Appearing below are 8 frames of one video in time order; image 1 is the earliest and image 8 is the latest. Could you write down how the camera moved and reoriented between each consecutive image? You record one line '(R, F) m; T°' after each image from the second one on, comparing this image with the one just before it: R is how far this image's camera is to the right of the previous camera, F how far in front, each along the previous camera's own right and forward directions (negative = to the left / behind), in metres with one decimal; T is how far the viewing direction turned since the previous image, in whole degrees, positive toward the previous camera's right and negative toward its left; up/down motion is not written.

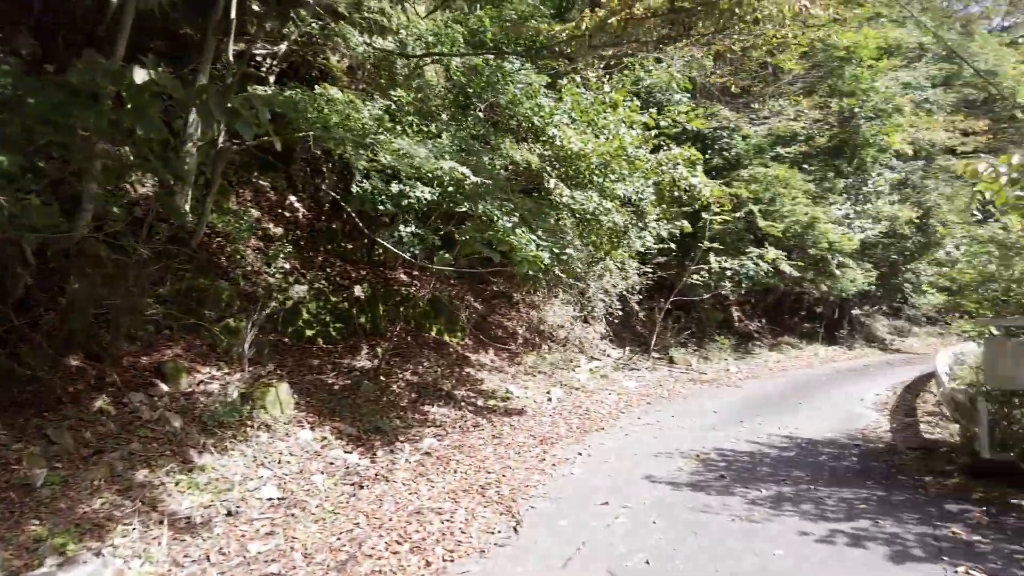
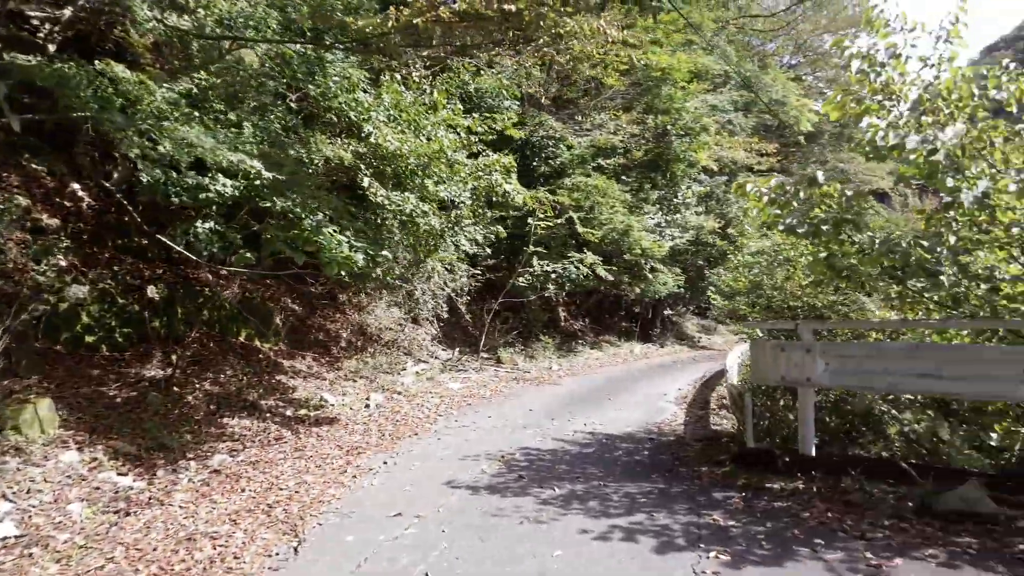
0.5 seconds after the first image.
(+0.3, 0.0) m; +13°
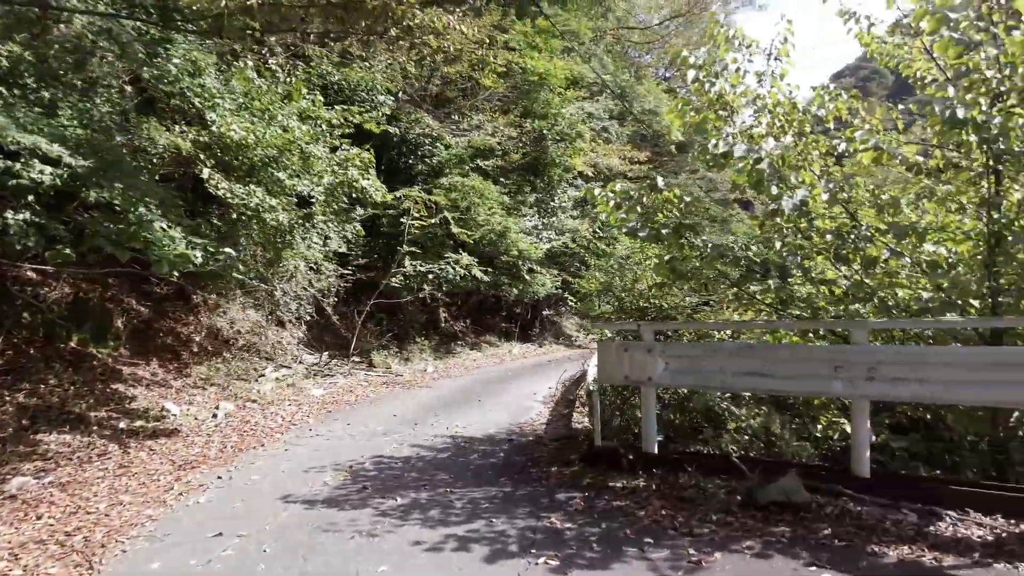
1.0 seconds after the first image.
(+0.3, +0.1) m; +10°
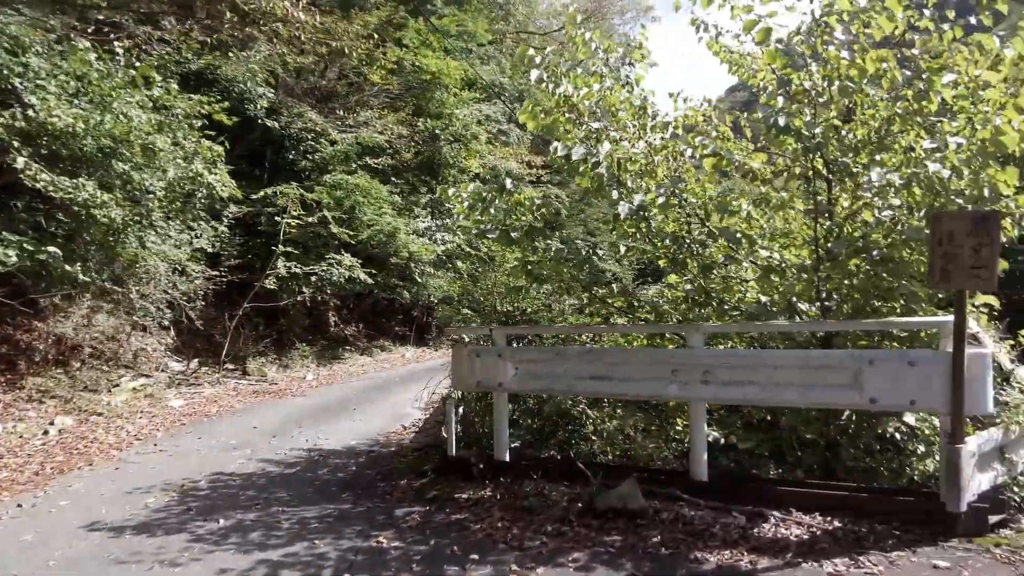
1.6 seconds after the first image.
(+0.5, +0.2) m; +8°
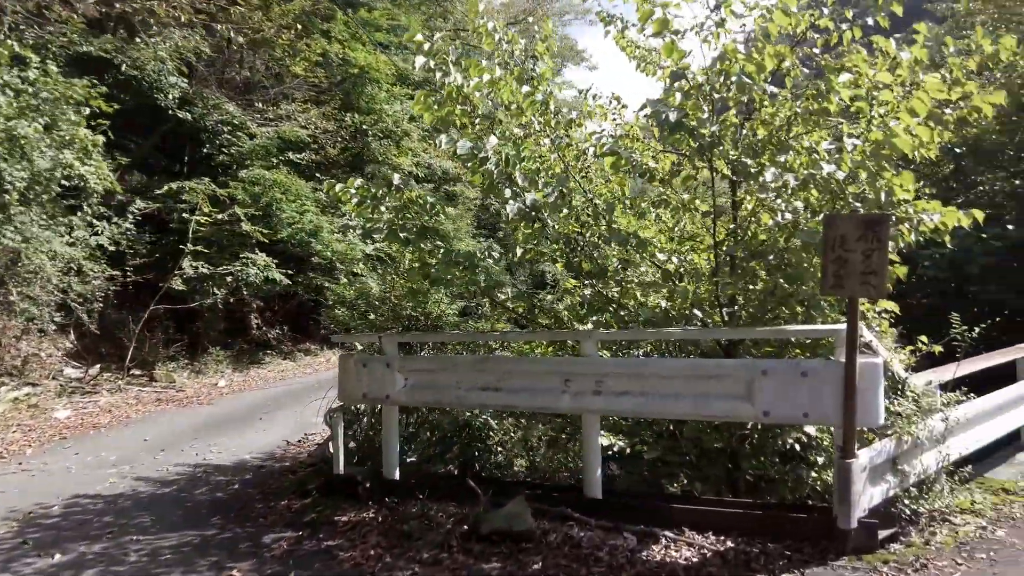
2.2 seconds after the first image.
(+0.4, +0.3) m; +5°
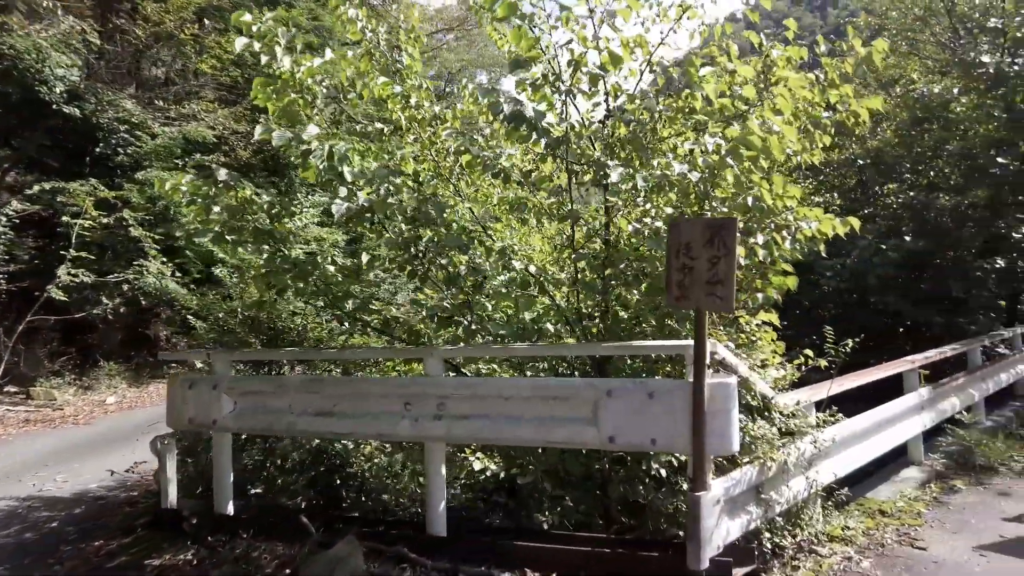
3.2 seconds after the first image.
(+0.7, +0.4) m; +5°
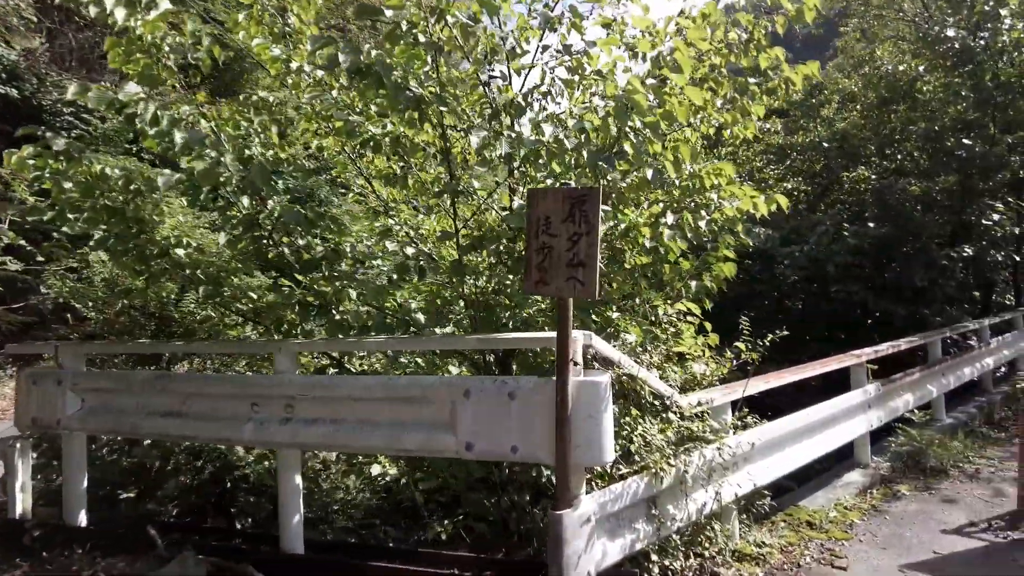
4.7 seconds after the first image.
(+0.7, +0.5) m; 0°
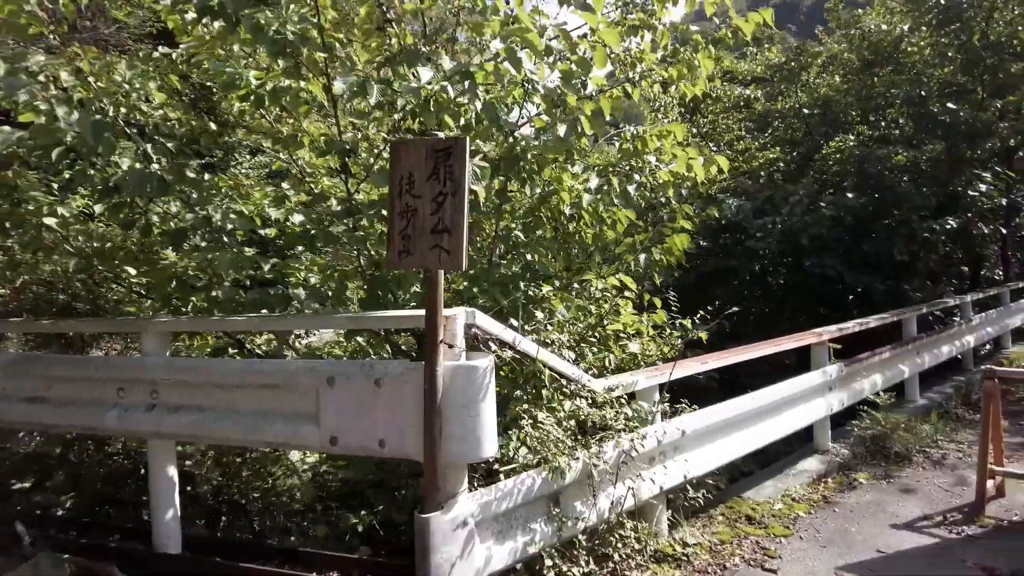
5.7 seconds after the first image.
(+0.5, +0.4) m; 0°
